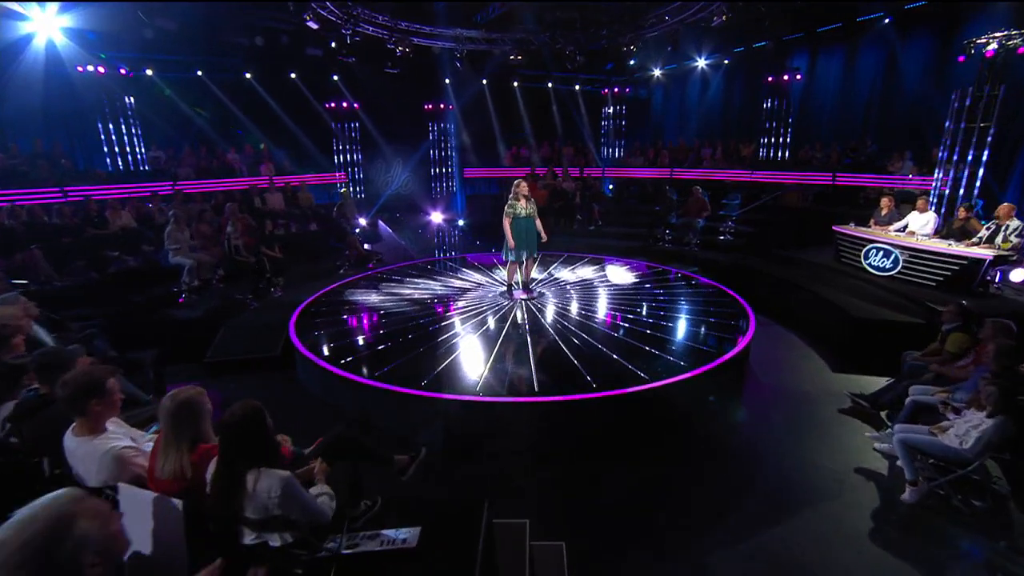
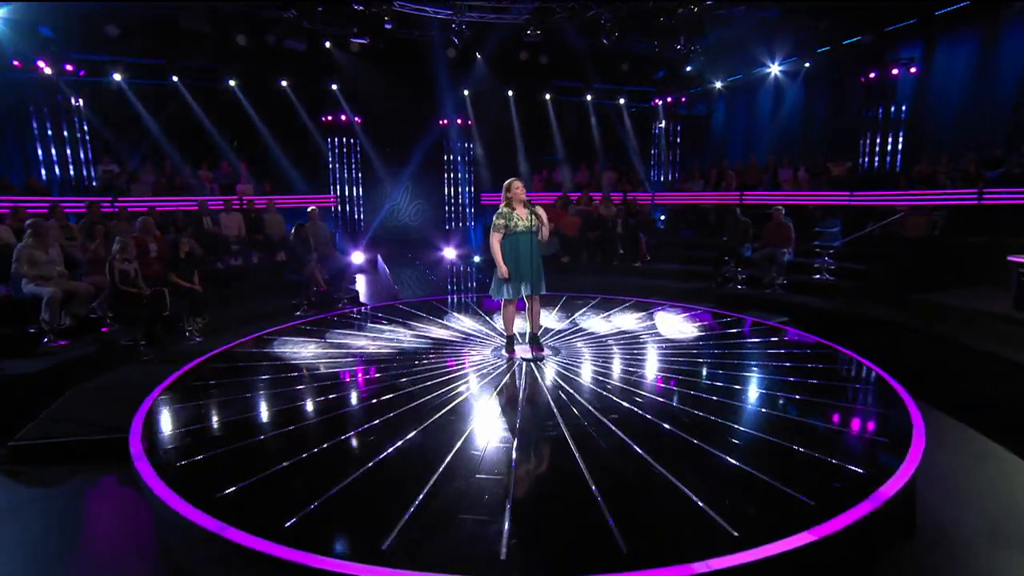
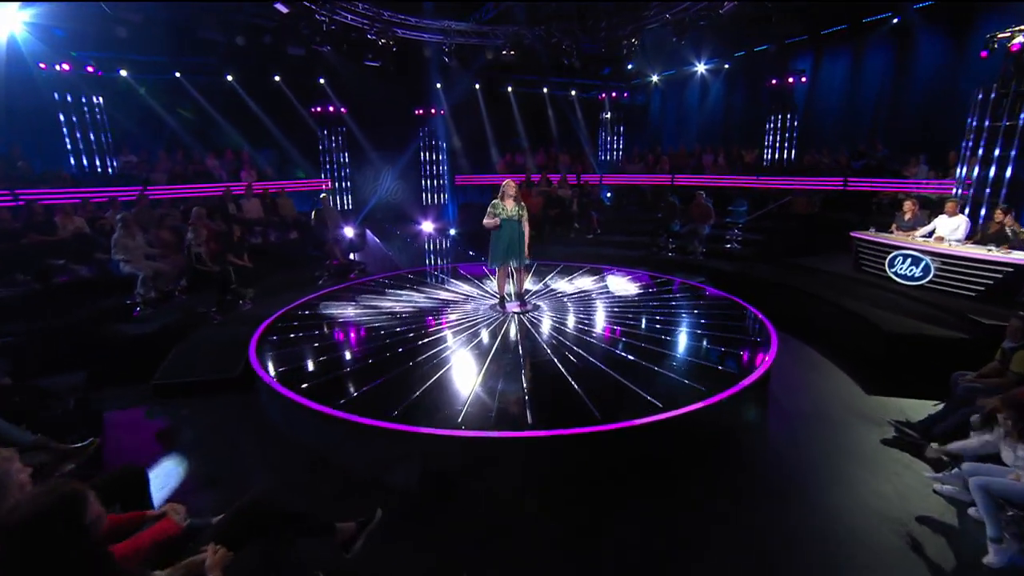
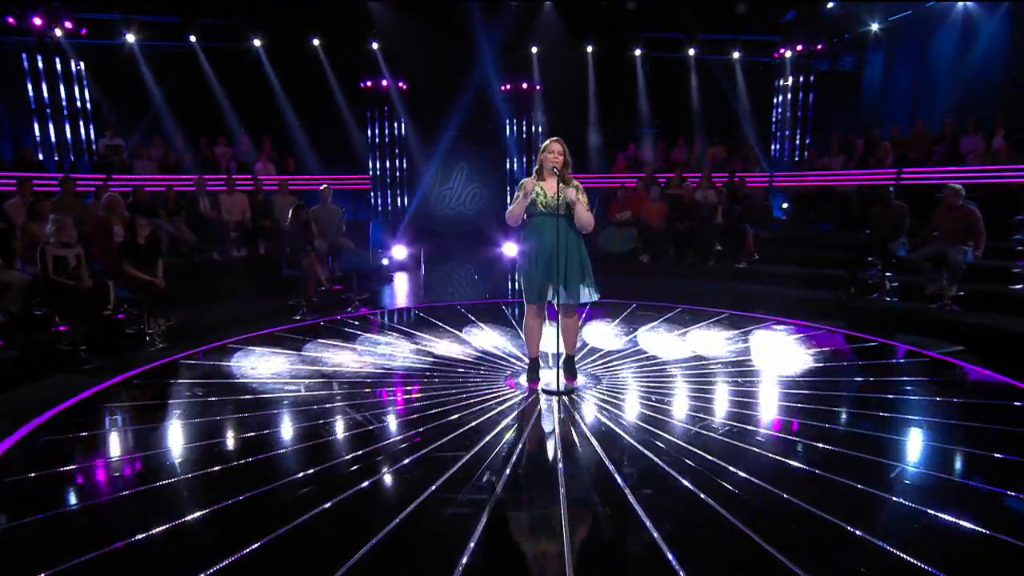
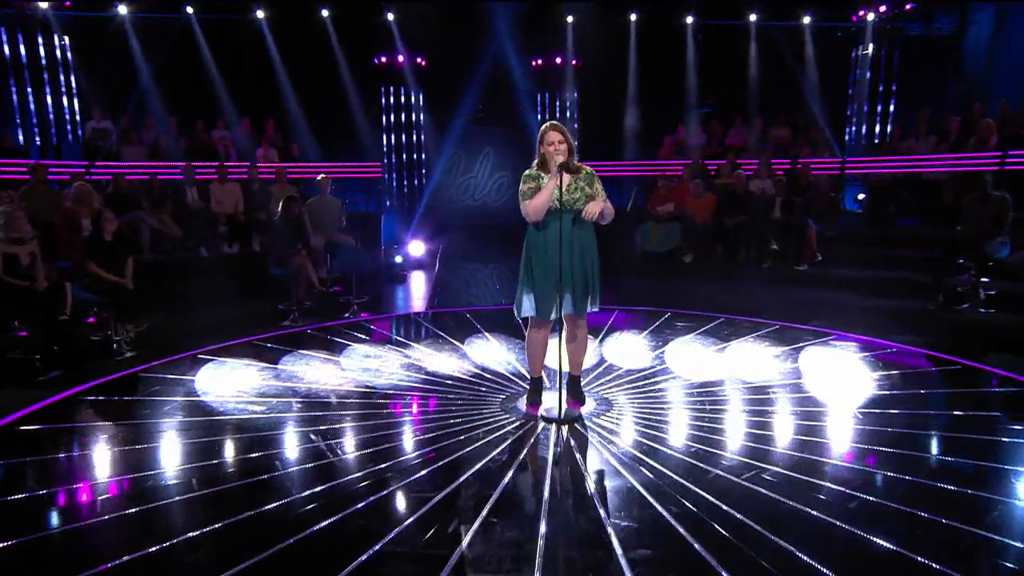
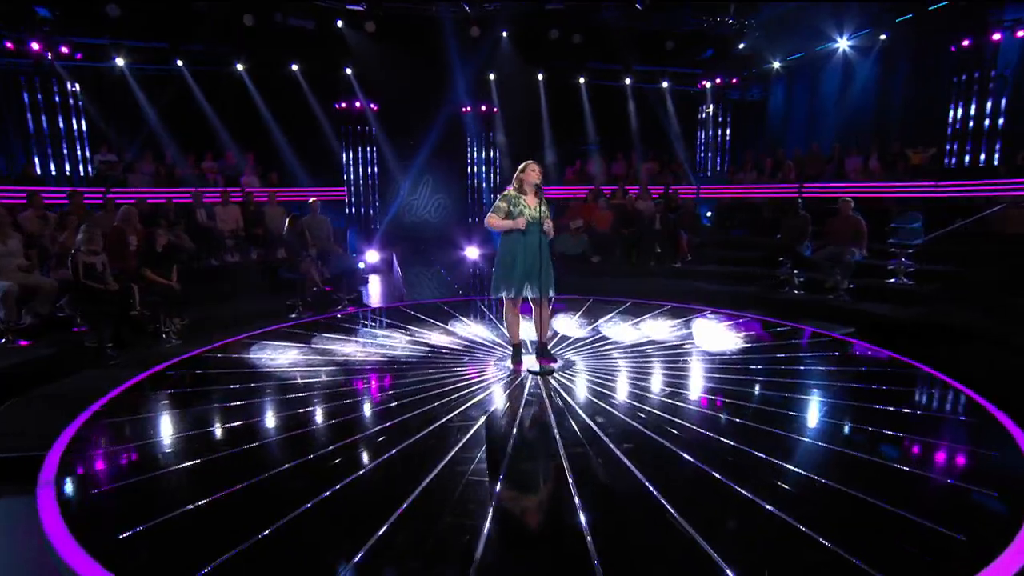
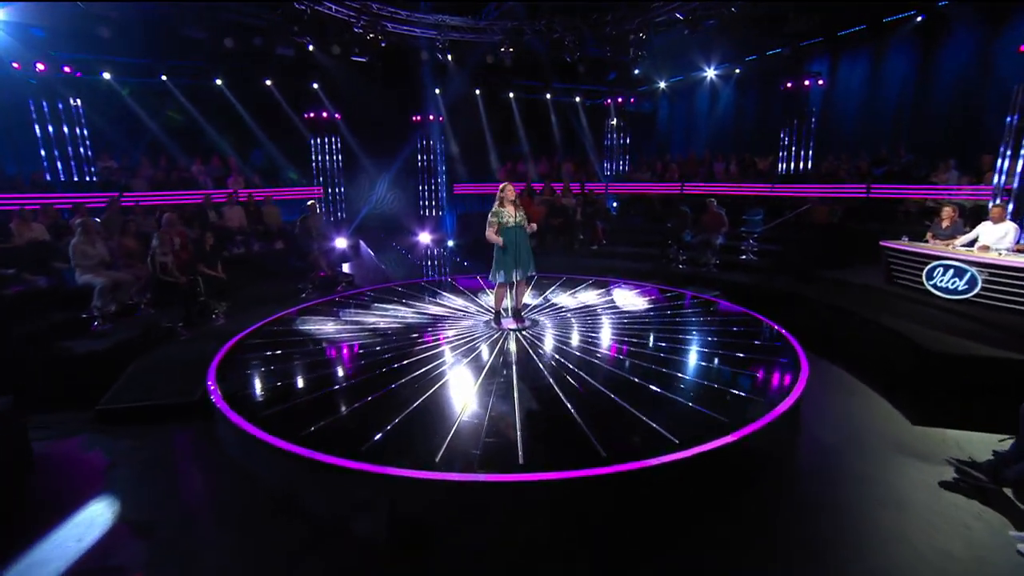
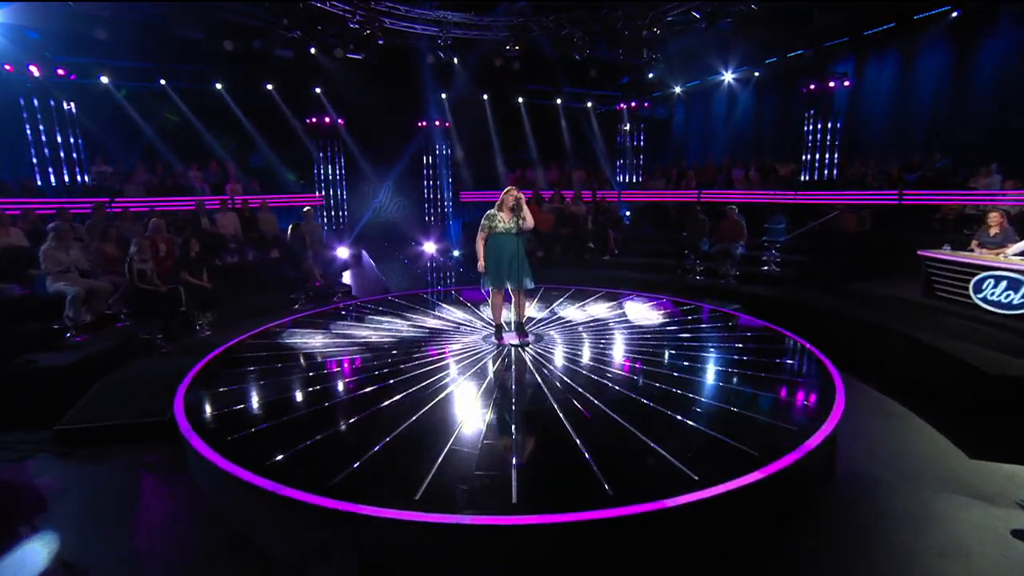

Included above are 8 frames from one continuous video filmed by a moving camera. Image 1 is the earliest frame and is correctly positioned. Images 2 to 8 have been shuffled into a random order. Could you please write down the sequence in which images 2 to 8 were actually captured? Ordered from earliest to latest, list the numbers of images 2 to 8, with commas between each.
3, 7, 8, 2, 6, 4, 5
